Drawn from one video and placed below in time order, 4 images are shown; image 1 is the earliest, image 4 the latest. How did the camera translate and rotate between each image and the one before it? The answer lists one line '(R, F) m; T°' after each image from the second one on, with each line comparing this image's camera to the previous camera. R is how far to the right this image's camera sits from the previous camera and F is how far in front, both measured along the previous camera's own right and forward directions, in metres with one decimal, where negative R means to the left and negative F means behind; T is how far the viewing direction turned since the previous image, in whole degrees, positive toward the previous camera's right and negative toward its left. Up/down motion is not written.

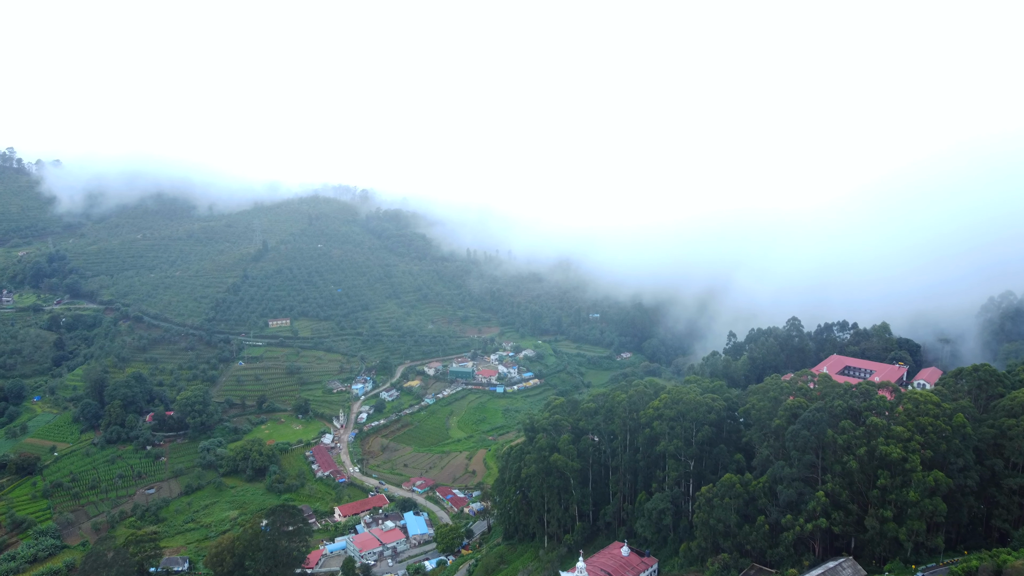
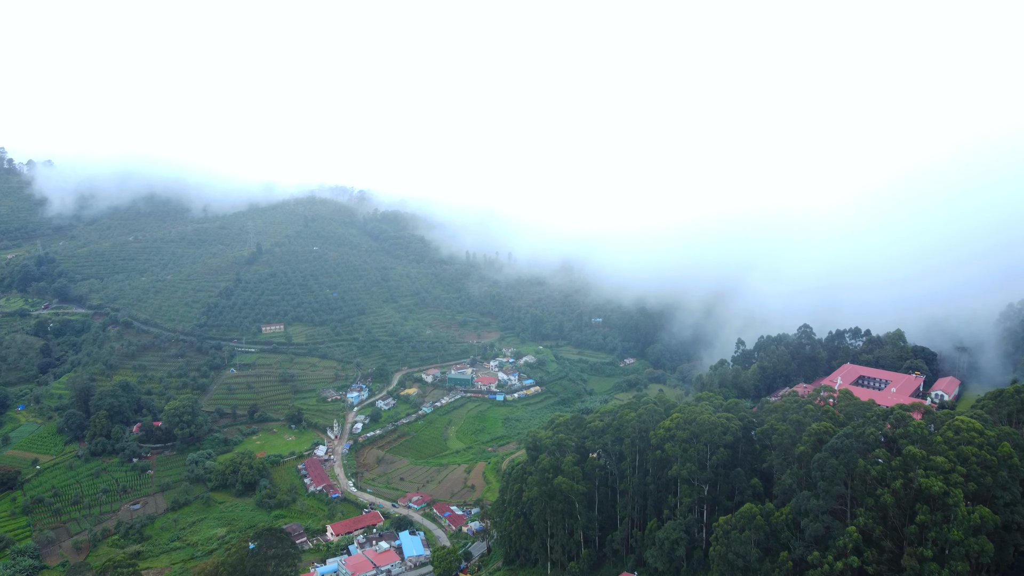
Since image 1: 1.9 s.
(0.0, +1.4) m; 0°
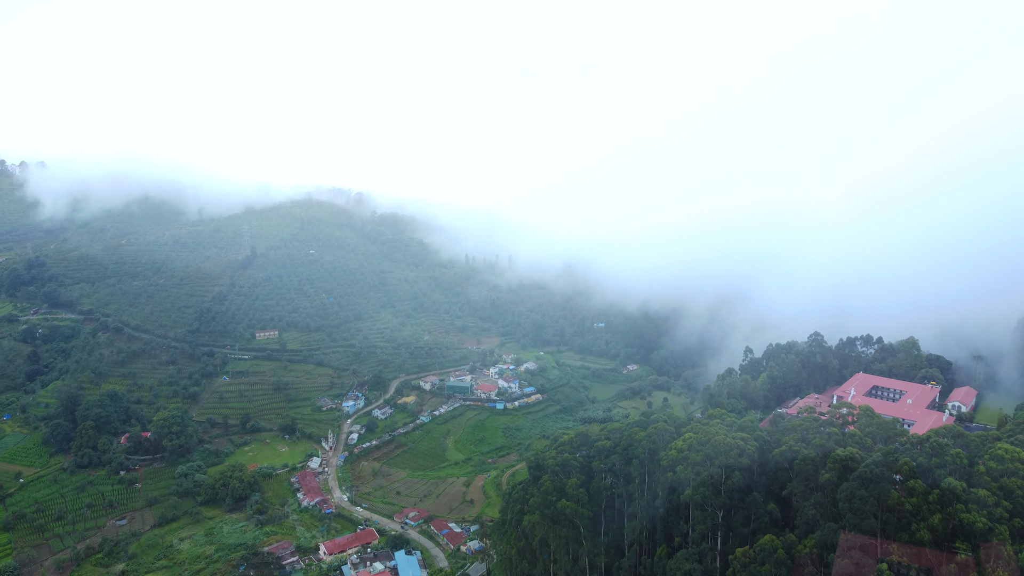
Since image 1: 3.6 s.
(0.0, +1.2) m; 0°
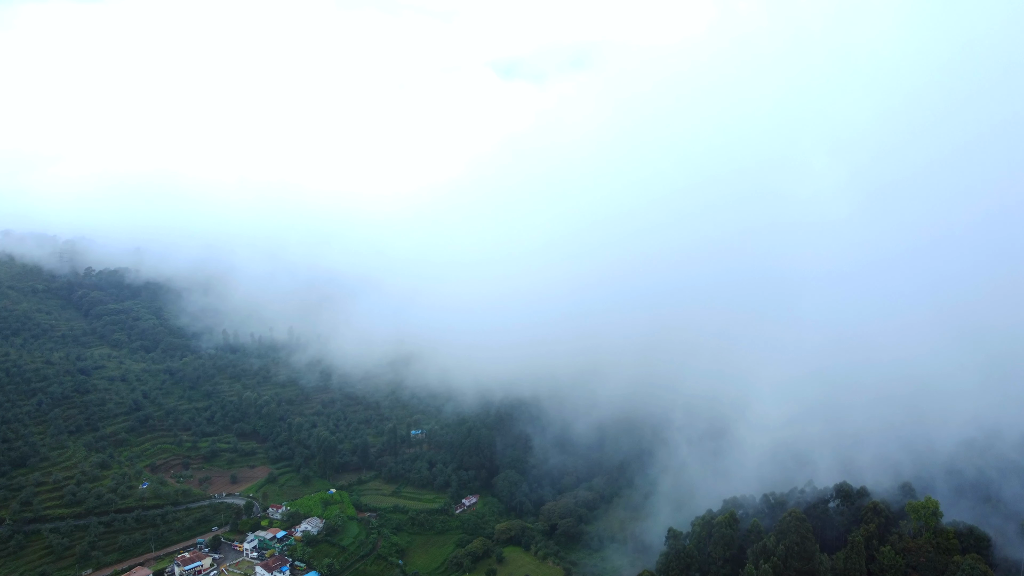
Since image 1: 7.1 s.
(+0.2, +2.4) m; +2°
